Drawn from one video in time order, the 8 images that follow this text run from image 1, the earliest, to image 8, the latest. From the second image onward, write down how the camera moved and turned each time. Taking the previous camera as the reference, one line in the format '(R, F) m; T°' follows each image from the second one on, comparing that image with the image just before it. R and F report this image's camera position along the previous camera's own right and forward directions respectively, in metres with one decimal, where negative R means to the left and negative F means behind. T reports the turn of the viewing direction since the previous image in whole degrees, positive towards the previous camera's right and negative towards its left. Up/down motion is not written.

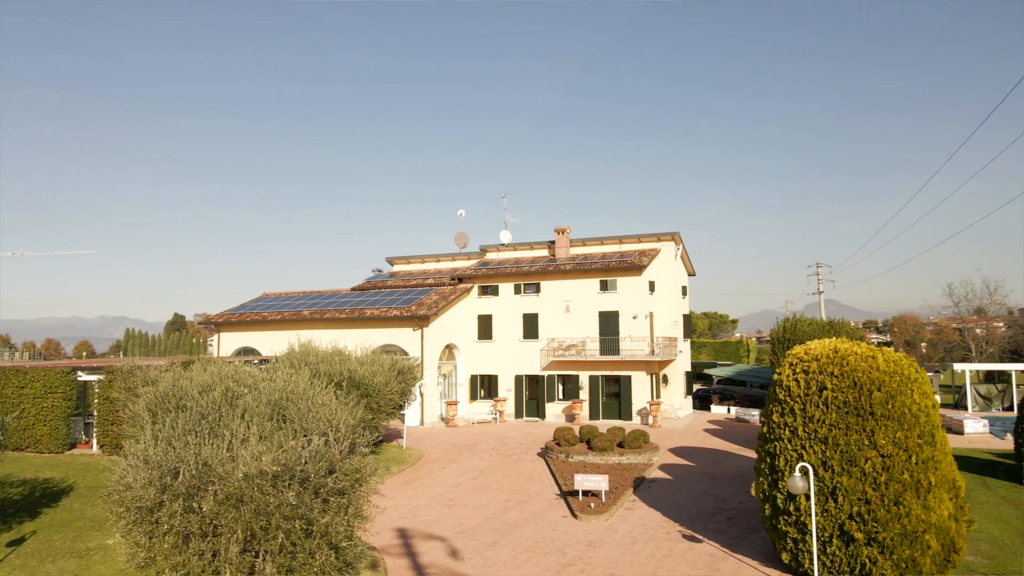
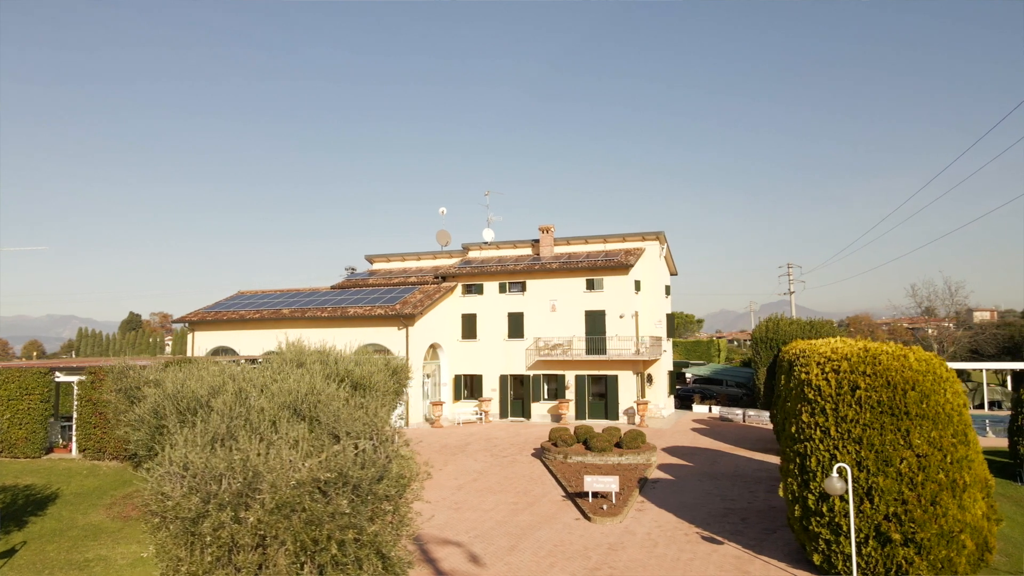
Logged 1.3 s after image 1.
(-0.9, +0.3) m; +3°
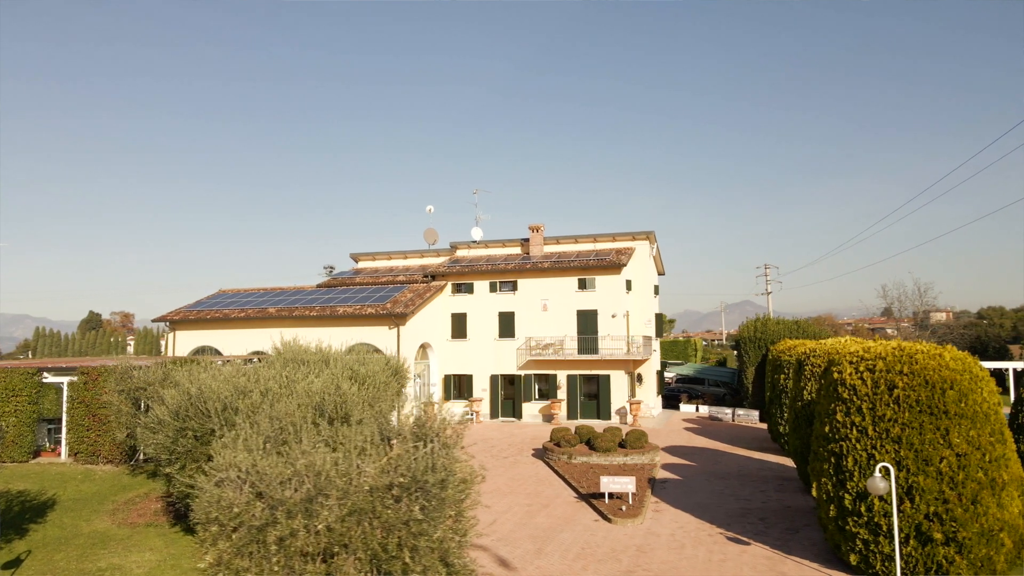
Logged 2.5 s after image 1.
(-0.9, +0.3) m; +2°
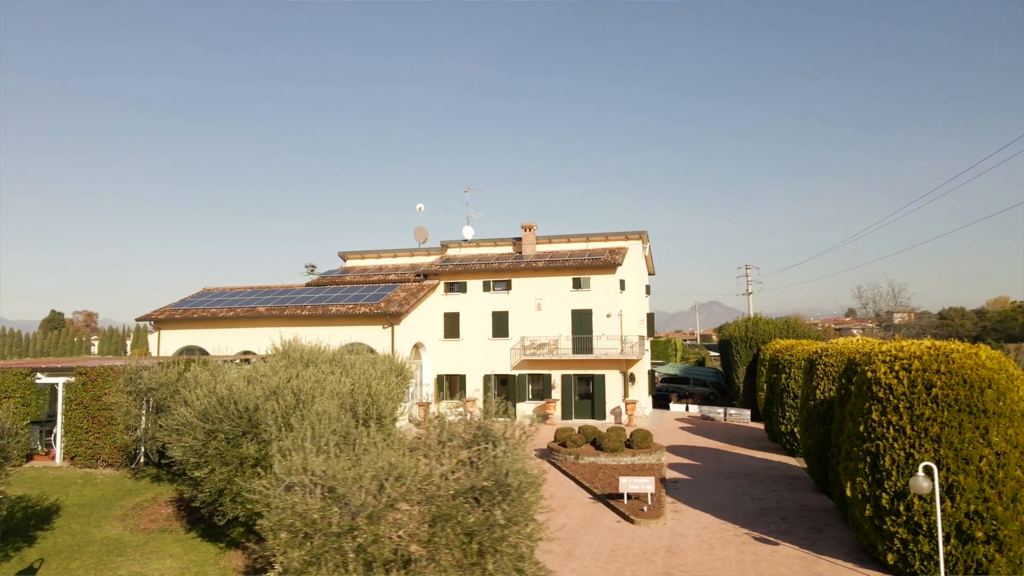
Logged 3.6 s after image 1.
(-0.9, +0.2) m; +2°
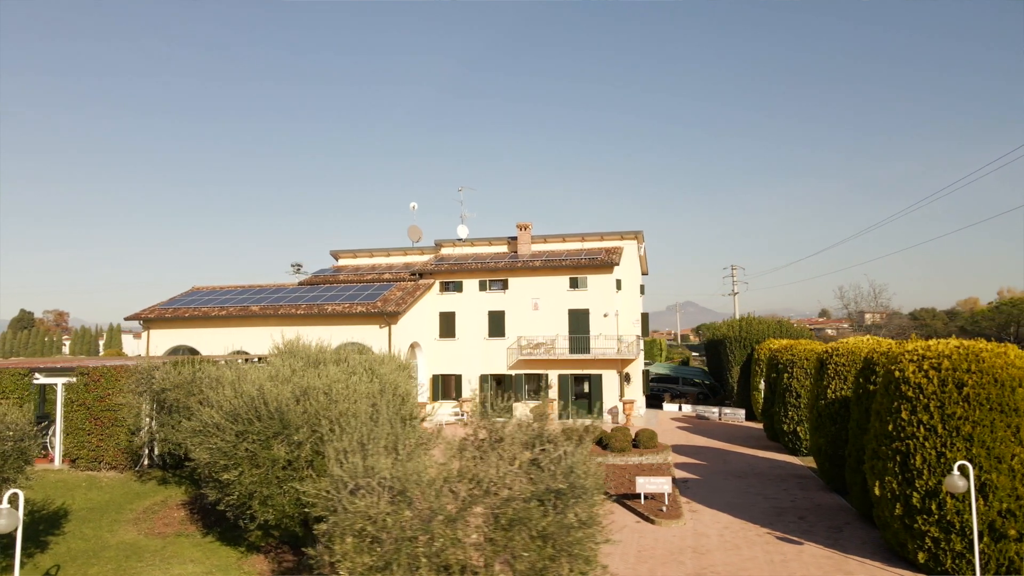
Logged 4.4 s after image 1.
(-0.7, +0.1) m; +1°
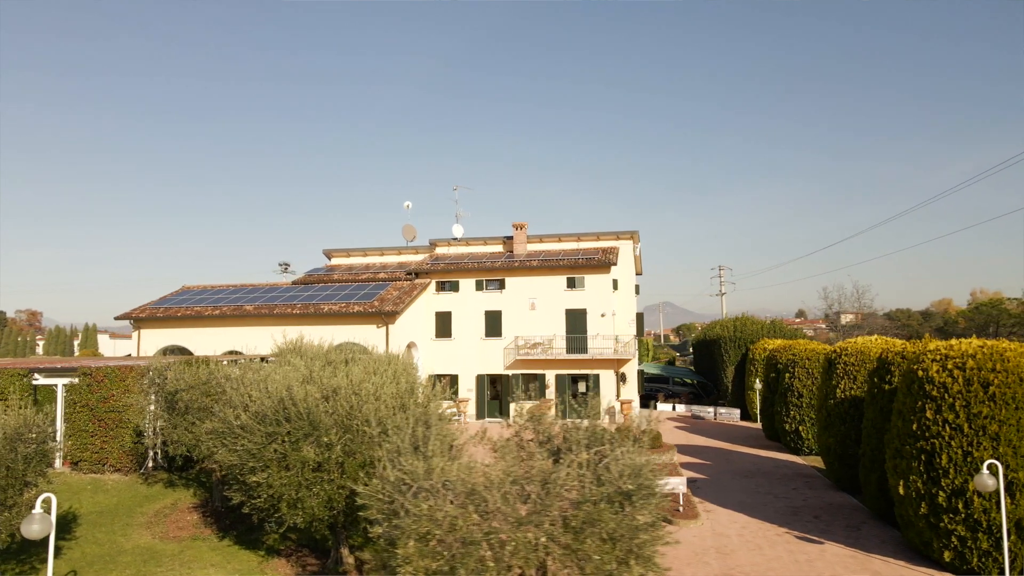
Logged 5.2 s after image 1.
(-0.7, +0.1) m; +1°
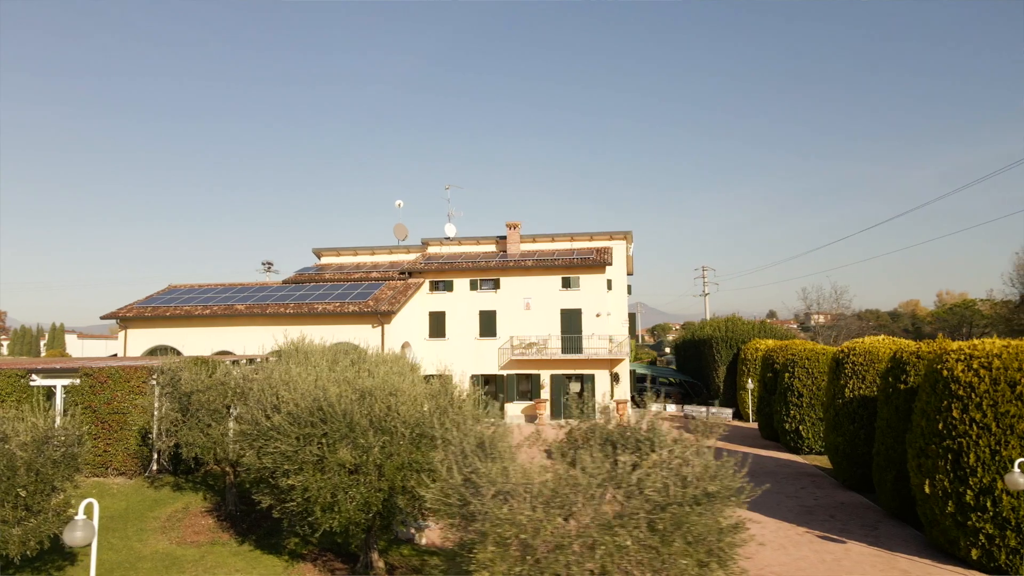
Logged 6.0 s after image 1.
(-0.8, +0.1) m; +2°
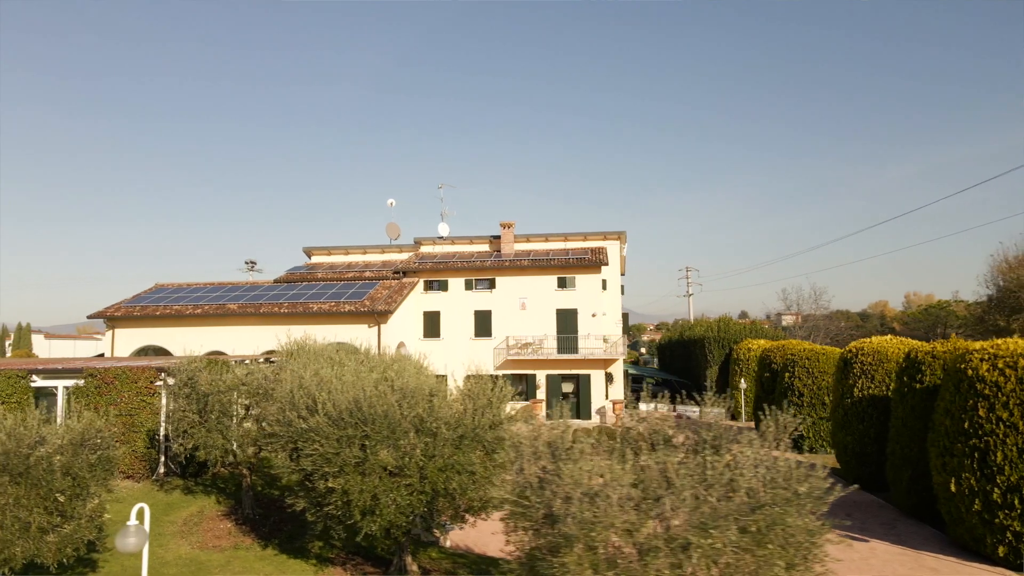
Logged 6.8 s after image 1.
(-0.8, +0.1) m; +2°
